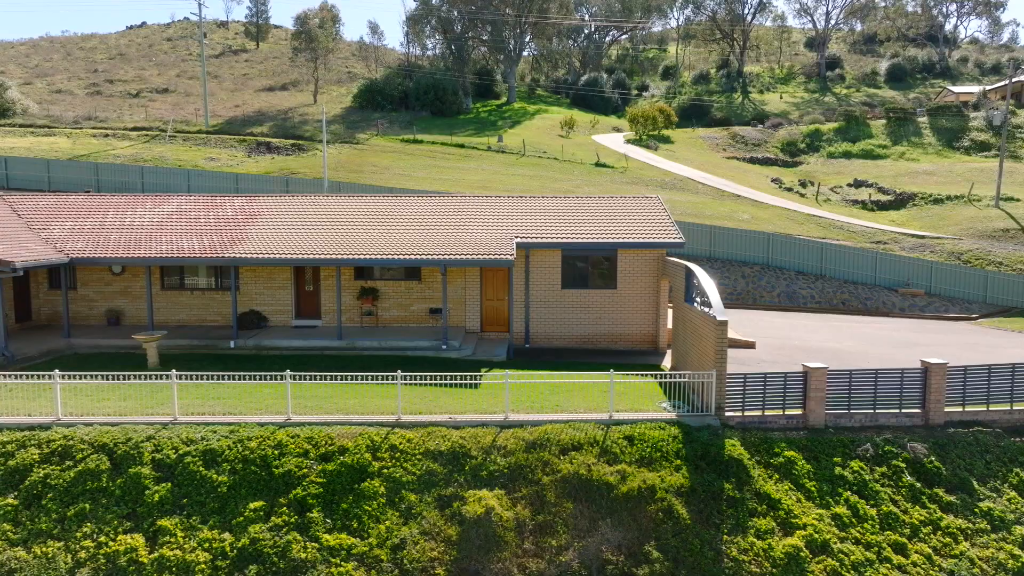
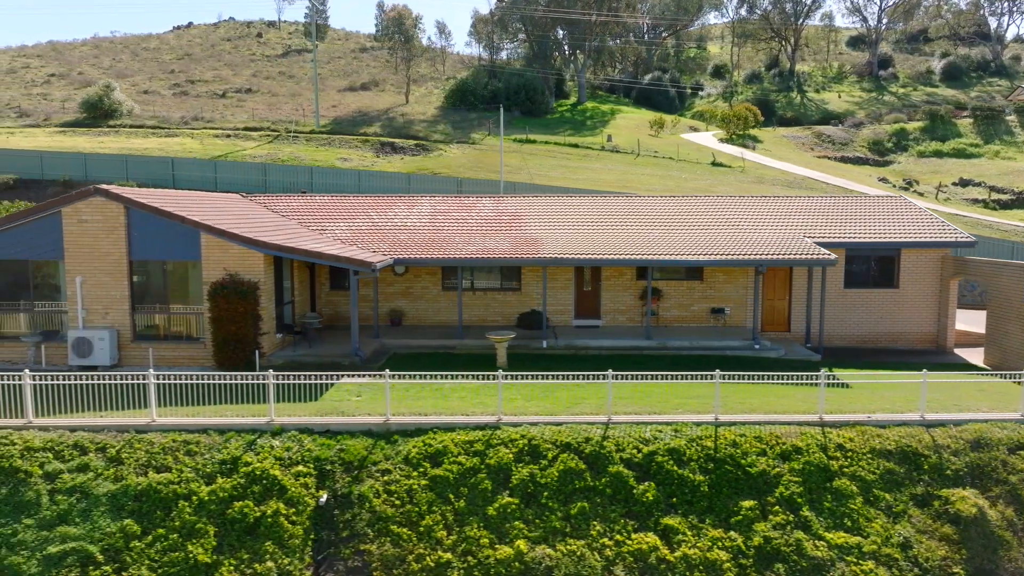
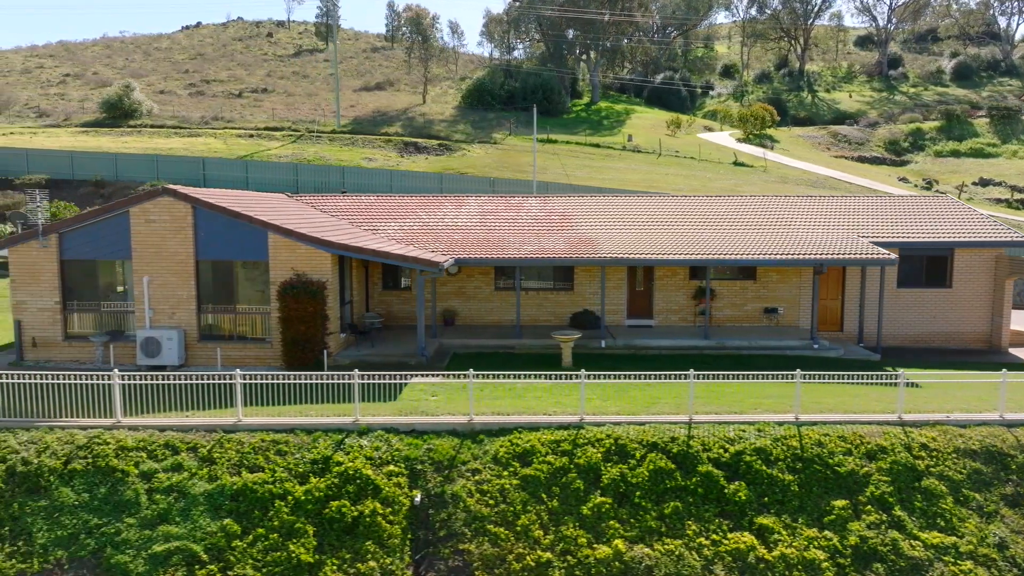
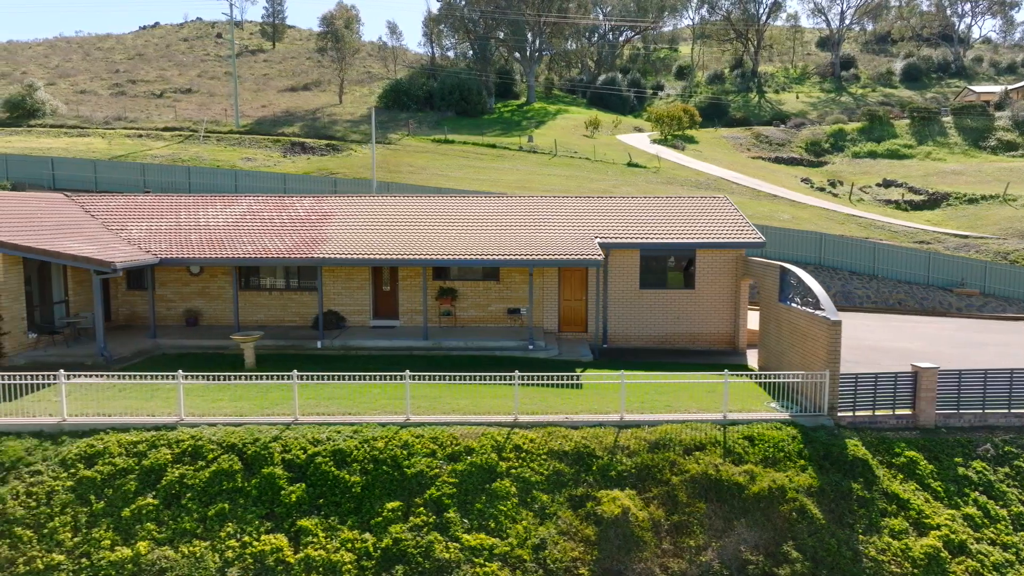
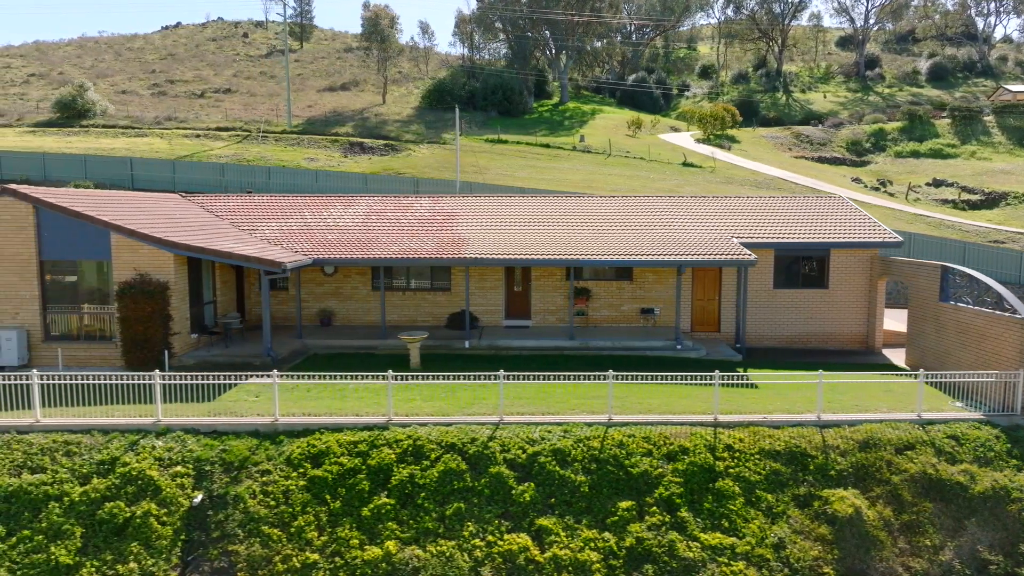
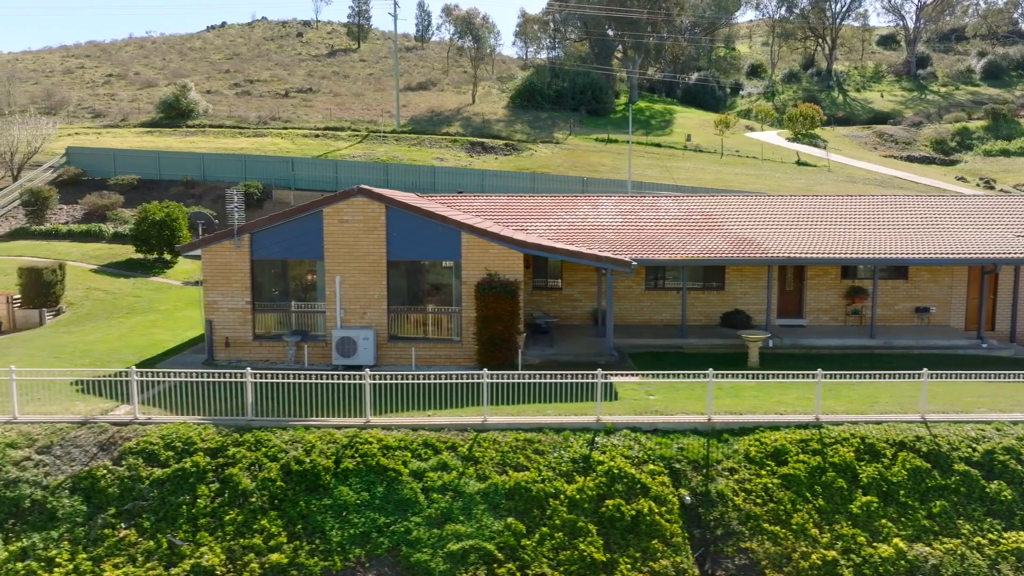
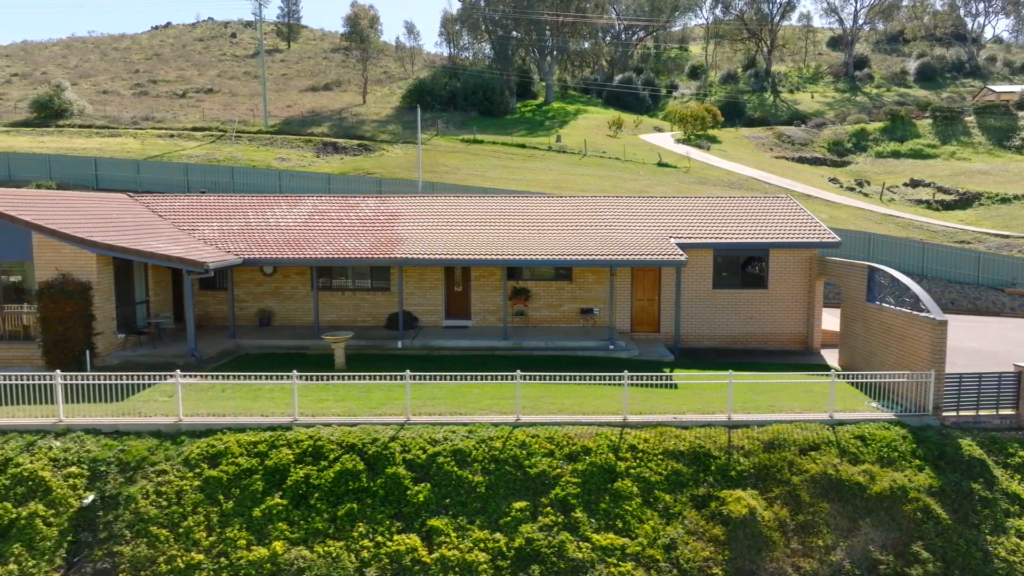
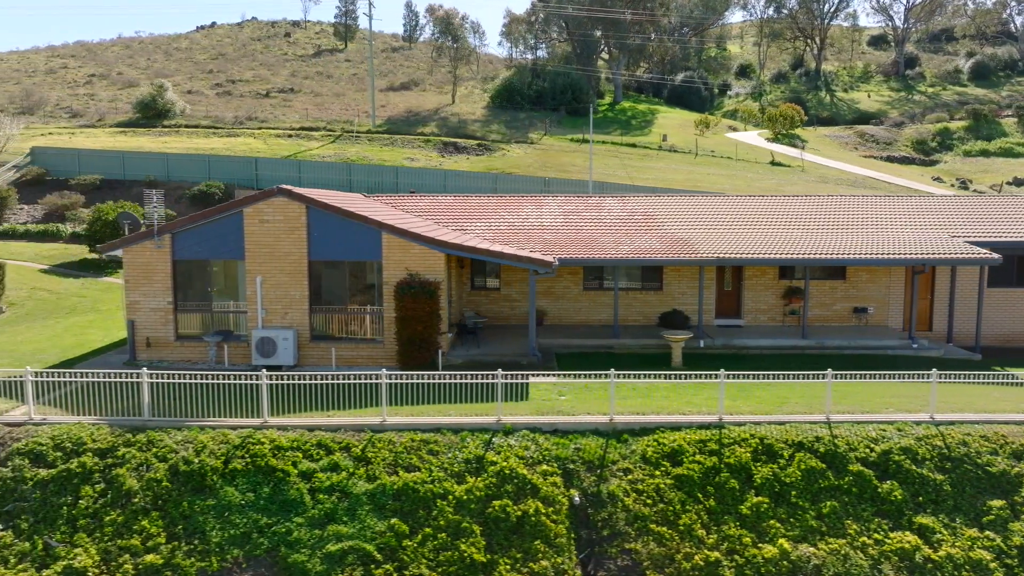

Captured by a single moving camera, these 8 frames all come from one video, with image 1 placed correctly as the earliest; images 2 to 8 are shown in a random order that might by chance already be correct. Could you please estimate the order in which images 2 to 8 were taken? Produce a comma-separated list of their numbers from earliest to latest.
4, 7, 5, 2, 3, 8, 6
